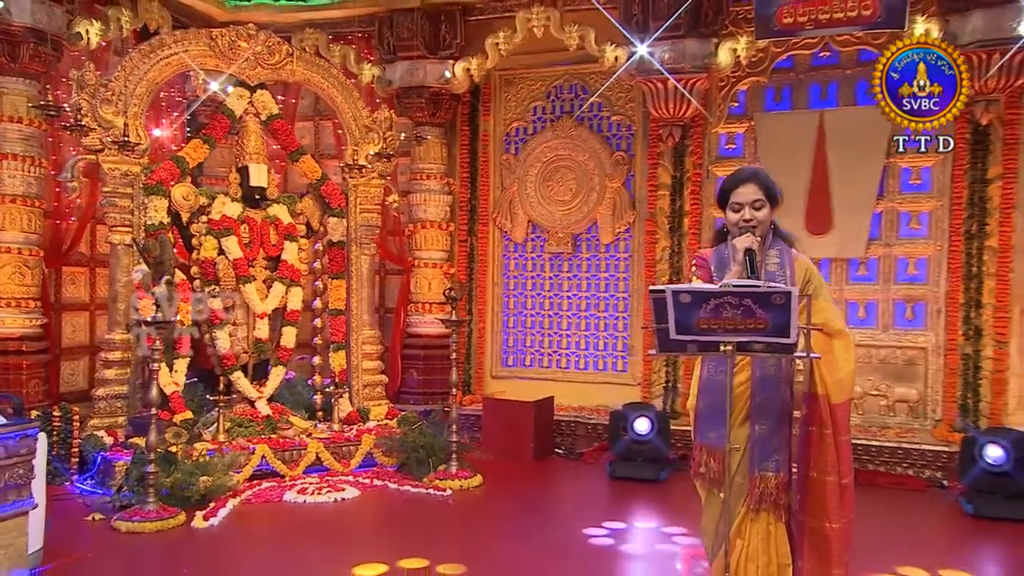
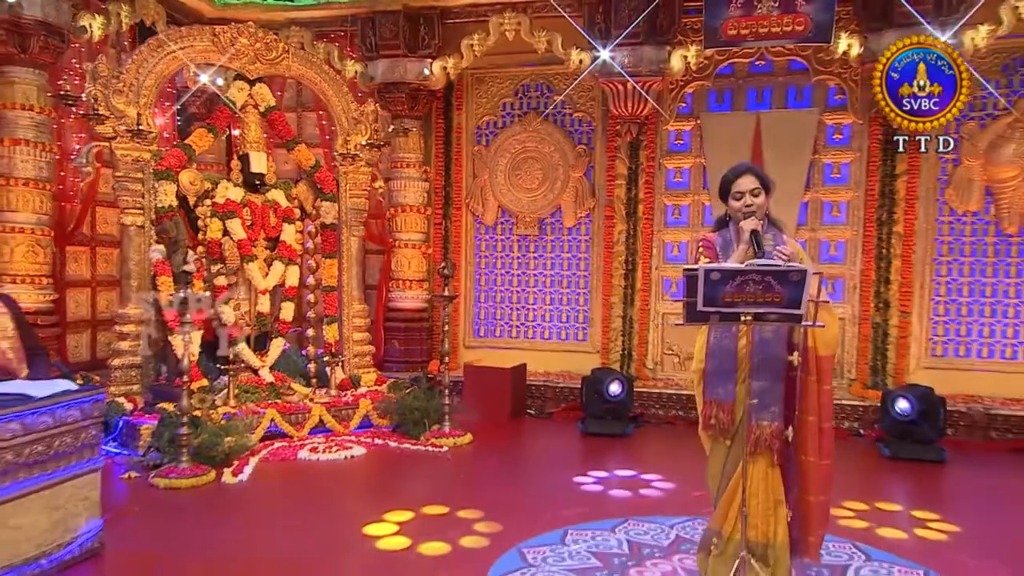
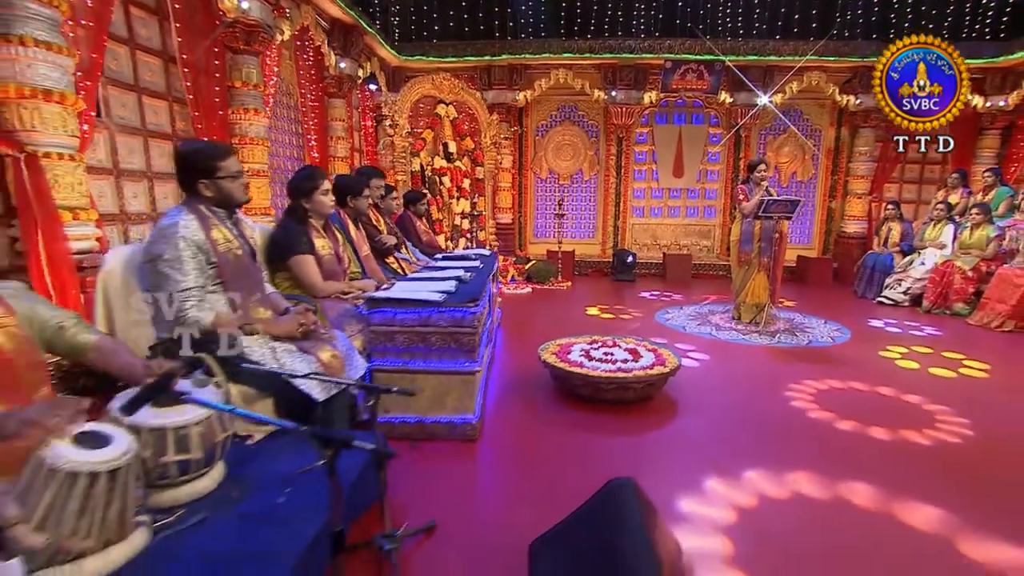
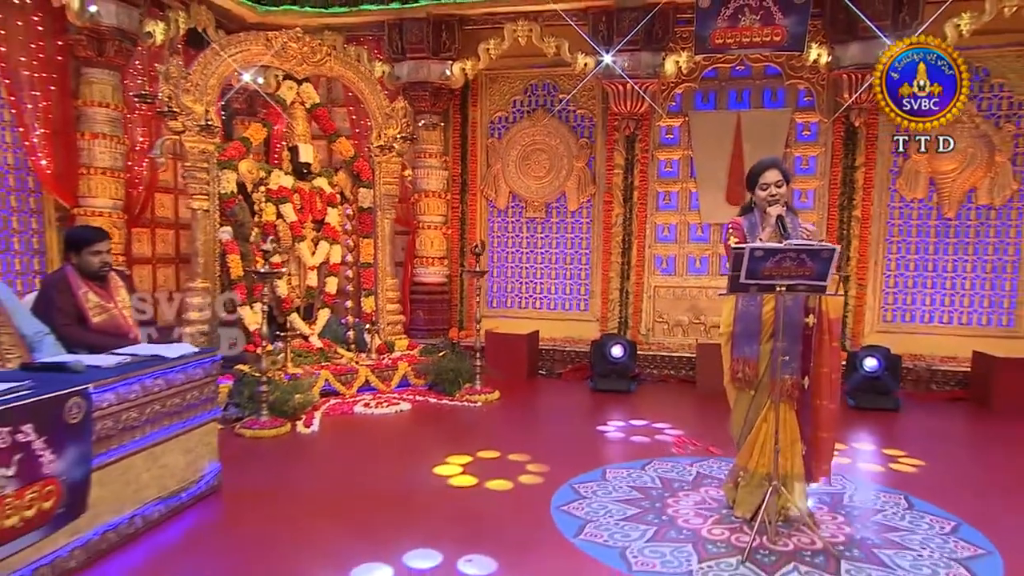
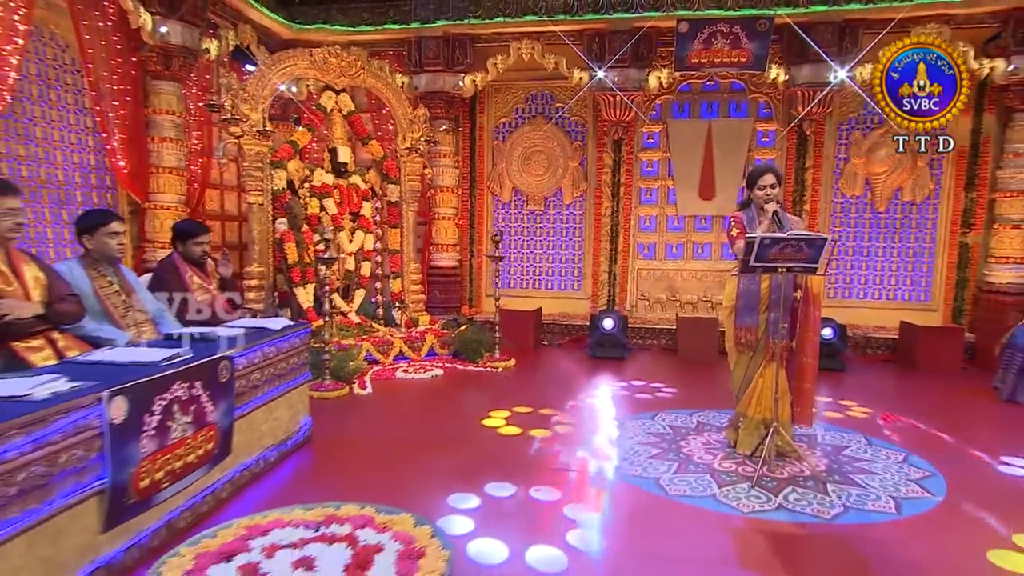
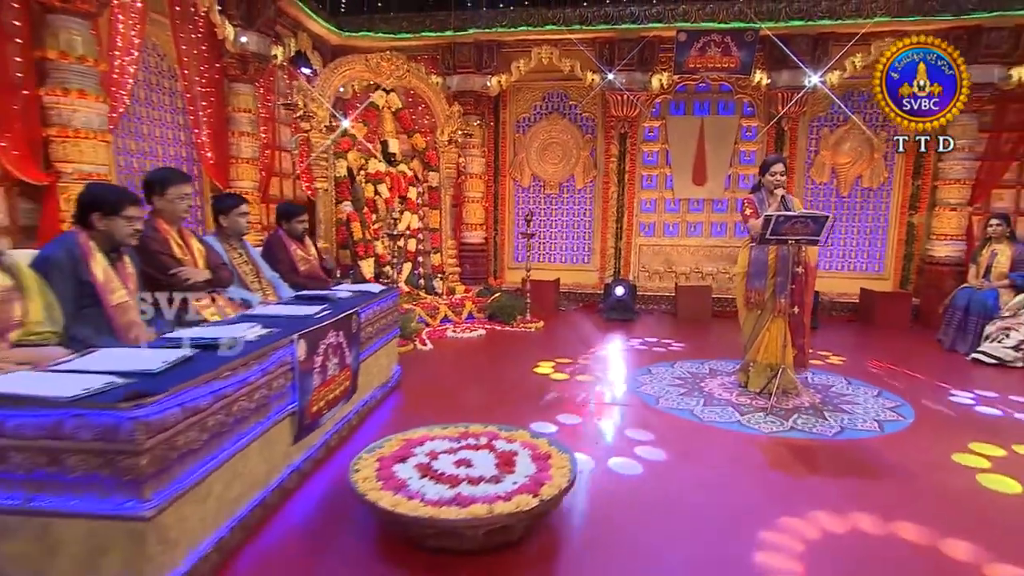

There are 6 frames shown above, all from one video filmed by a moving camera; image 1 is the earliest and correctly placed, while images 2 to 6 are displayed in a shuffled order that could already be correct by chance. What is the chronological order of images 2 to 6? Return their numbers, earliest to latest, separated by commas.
2, 4, 5, 6, 3
